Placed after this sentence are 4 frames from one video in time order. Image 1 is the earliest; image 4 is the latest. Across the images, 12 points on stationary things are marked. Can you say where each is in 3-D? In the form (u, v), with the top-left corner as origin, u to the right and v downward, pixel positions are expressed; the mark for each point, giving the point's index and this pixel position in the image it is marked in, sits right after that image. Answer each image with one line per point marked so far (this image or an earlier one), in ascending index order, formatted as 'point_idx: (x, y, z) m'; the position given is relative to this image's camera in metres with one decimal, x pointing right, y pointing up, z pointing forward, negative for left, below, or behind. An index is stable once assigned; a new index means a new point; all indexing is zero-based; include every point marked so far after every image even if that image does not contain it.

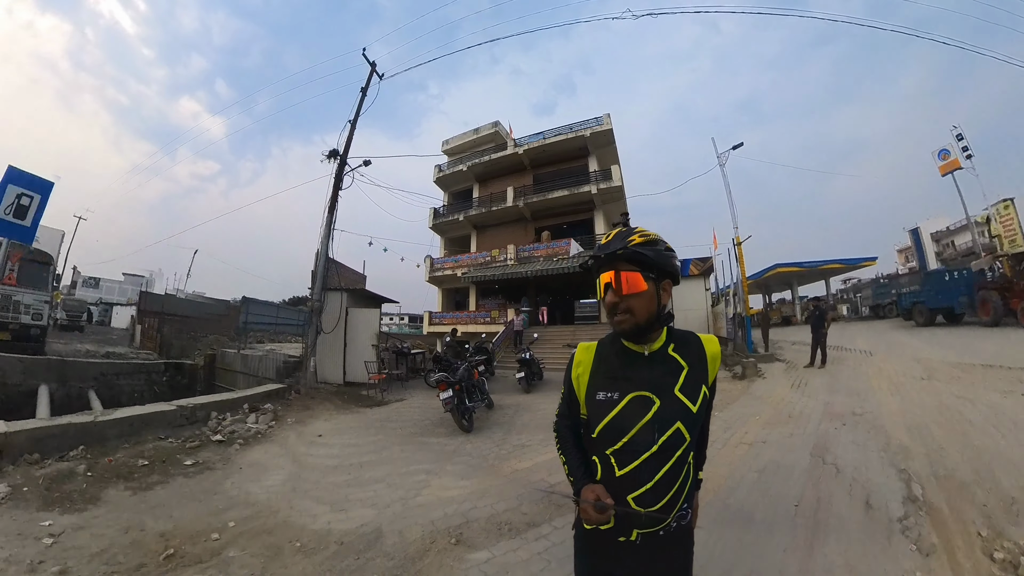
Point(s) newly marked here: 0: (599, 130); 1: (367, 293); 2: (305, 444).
0: (+3.7, +6.6, +17.1) m
1: (-3.9, -0.2, +10.8) m
2: (-2.9, -2.3, +5.7) m
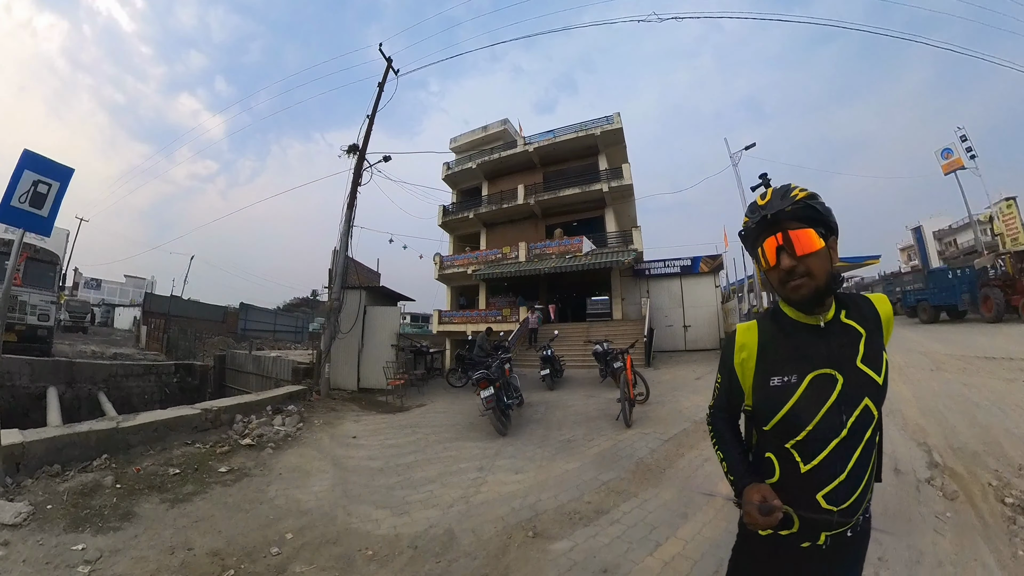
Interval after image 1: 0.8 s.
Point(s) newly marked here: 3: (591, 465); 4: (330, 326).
0: (+3.9, +6.7, +17.2) m
1: (-3.5, -0.2, +10.8) m
2: (-2.4, -2.2, +5.7) m
3: (+0.8, -1.8, +4.1) m
4: (-4.3, -0.9, +9.3) m
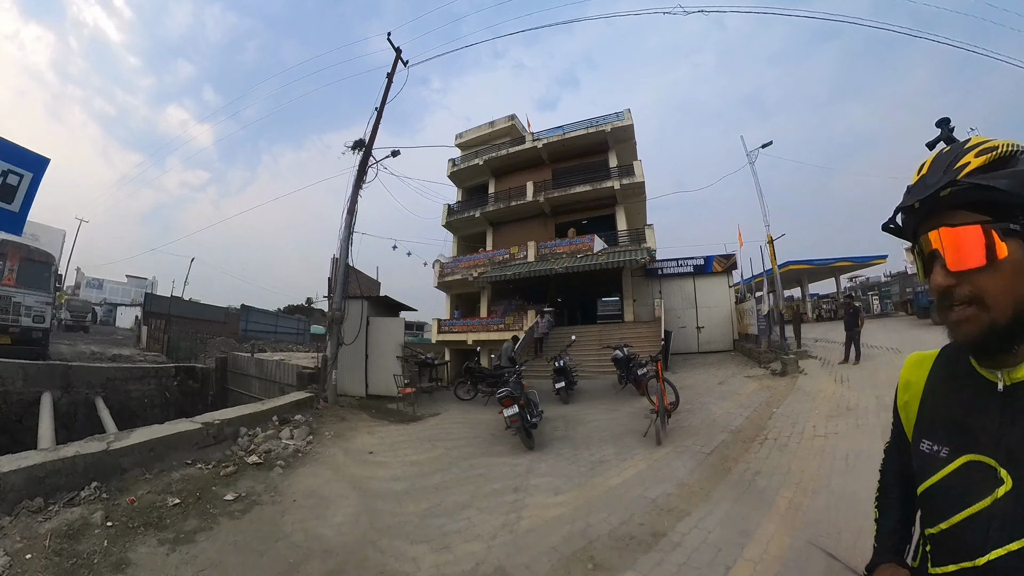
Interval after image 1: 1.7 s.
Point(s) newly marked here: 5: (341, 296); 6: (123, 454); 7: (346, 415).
0: (+4.2, +6.7, +16.9) m
1: (-3.2, -0.3, +10.4) m
2: (-2.1, -2.3, +5.4) m
3: (+1.1, -1.8, +3.8) m
4: (-4.0, -1.0, +9.0) m
5: (-3.9, -0.1, +9.2) m
6: (-4.7, -2.0, +5.0) m
7: (-3.4, -2.5, +8.0) m
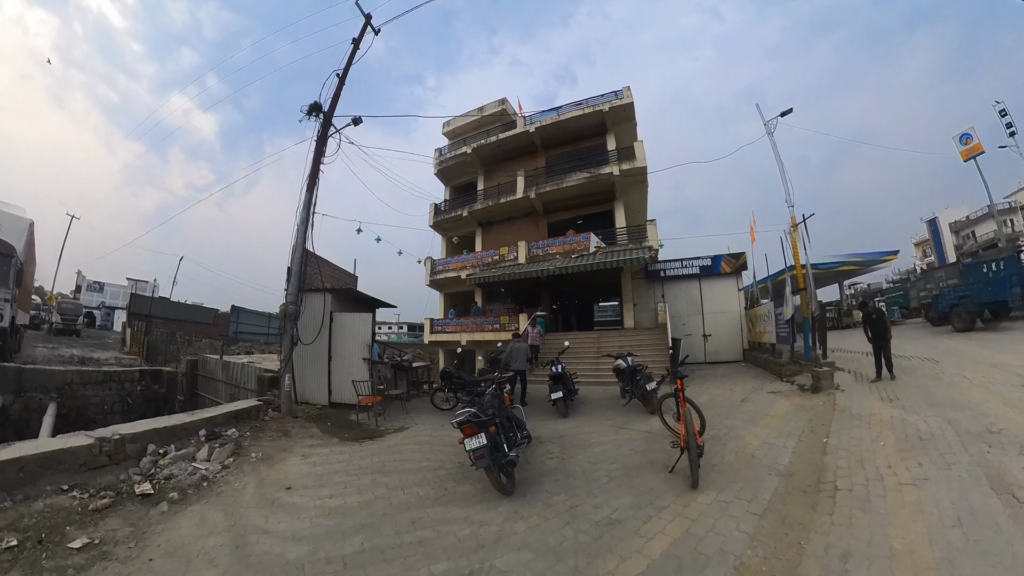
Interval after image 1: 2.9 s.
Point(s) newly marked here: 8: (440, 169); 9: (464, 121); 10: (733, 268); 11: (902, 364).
0: (+4.0, +6.8, +15.6) m
1: (-3.5, -0.1, +9.1) m
2: (-2.4, -2.1, +4.0) m
3: (+0.9, -1.7, +2.4) m
4: (-4.2, -0.8, +7.6) m
5: (-4.1, 0.0, +7.9) m
6: (-5.0, -1.8, +3.6) m
7: (-3.6, -2.4, +6.7) m
8: (-3.6, +5.8, +19.9) m
9: (-2.4, +8.0, +19.5) m
10: (+7.8, +0.9, +14.4) m
11: (+11.5, -2.2, +12.1) m
